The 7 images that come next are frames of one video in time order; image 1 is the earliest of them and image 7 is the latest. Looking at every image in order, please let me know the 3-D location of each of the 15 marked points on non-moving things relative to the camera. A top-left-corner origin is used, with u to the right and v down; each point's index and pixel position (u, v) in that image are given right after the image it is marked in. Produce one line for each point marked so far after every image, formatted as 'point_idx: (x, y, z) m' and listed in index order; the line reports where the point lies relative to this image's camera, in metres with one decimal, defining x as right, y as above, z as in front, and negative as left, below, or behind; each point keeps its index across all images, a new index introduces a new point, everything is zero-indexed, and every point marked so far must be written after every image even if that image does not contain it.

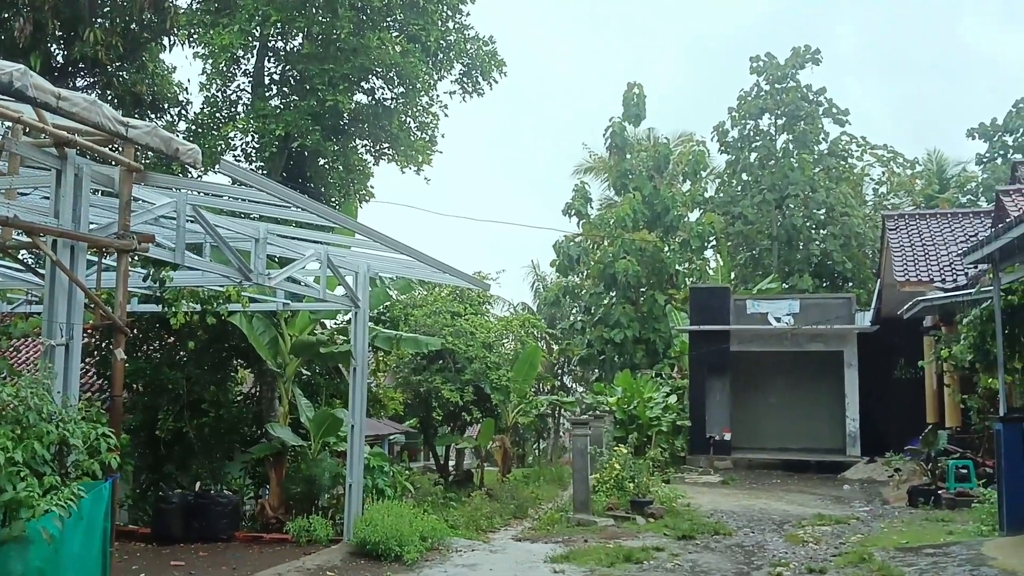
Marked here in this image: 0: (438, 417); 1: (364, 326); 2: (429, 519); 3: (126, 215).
0: (-1.1, -1.9, +13.5) m
1: (-1.5, -0.4, +9.2) m
2: (-0.8, -2.2, +9.1) m
3: (-2.3, +0.4, +5.7) m
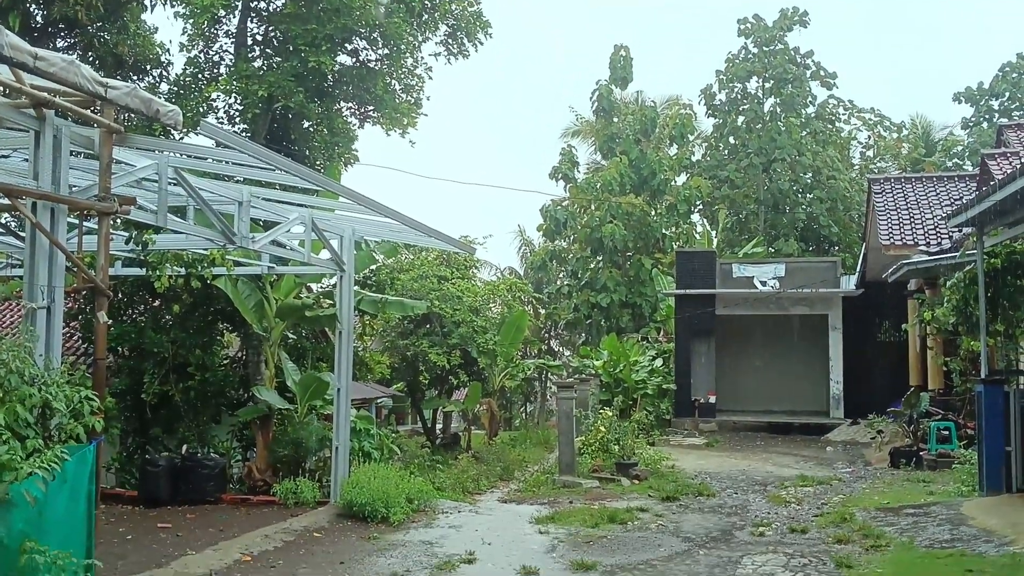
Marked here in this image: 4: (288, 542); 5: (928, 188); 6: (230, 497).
0: (-1.2, -1.4, +13.6) m
1: (-1.6, 0.0, +9.2) m
2: (-0.9, -1.9, +9.2) m
3: (-2.4, +0.7, +5.6) m
4: (-1.7, -2.0, +7.2) m
5: (+7.1, +1.7, +16.0) m
6: (-2.8, -2.1, +9.4) m
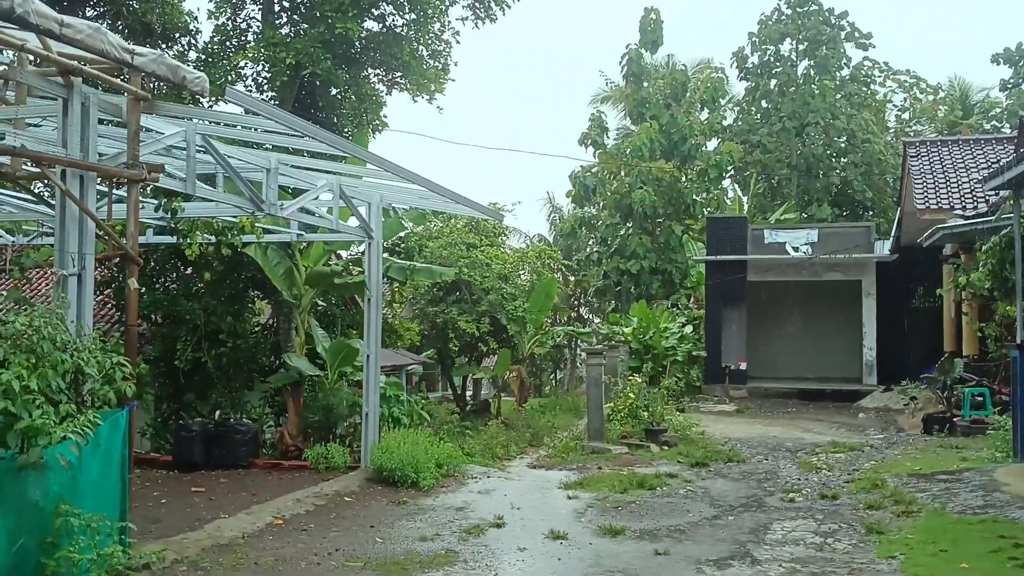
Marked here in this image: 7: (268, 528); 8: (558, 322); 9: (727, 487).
0: (-0.8, -0.9, +13.6) m
1: (-1.3, +0.3, +9.2) m
2: (-0.7, -1.6, +9.2) m
3: (-2.3, +0.9, +5.6) m
4: (-1.5, -1.7, +7.3) m
5: (+7.6, +2.3, +15.7) m
6: (-2.5, -1.8, +9.5) m
7: (-1.7, -1.7, +6.6) m
8: (+0.9, -0.7, +19.7) m
9: (+1.9, -1.8, +8.3) m
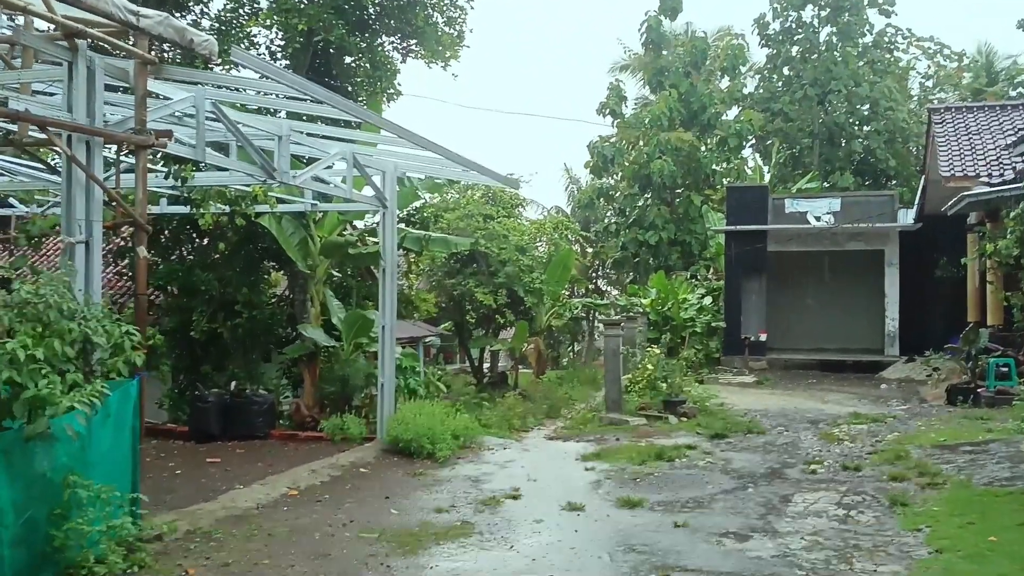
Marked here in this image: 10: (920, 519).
0: (-0.6, -0.5, +13.5) m
1: (-1.2, +0.6, +9.1) m
2: (-0.5, -1.3, +9.1) m
3: (-2.2, +1.0, +5.5) m
4: (-1.4, -1.5, +7.3) m
5: (+7.8, +2.8, +15.3) m
6: (-2.4, -1.5, +9.5) m
7: (-1.6, -1.5, +6.5) m
8: (+1.3, -0.1, +19.6) m
9: (+2.0, -1.5, +8.2) m
10: (+2.5, -1.4, +5.8) m
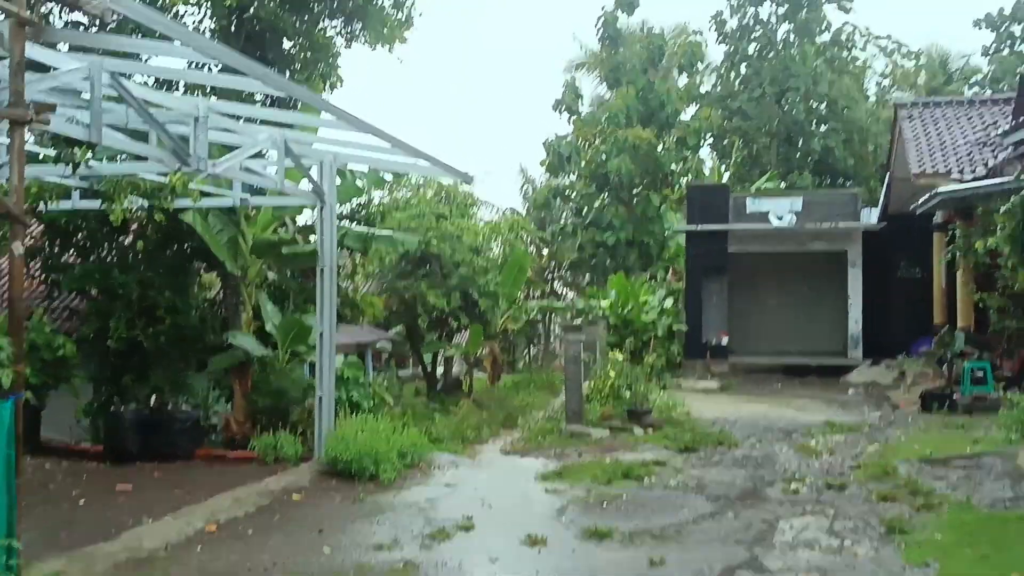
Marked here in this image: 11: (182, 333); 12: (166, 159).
0: (-1.2, -0.5, +12.7) m
1: (-1.6, +0.6, +8.3) m
2: (-0.9, -1.3, +8.3) m
3: (-2.4, +1.0, +4.6) m
4: (-1.7, -1.5, +6.4) m
5: (+7.1, +2.8, +14.9) m
6: (-2.8, -1.5, +8.6) m
7: (-1.9, -1.5, +5.7) m
8: (+0.4, -0.2, +18.8) m
9: (+1.7, -1.5, +7.5) m
10: (+2.2, -1.4, +5.1) m
11: (-3.2, -0.4, +9.1) m
12: (-2.3, +0.9, +6.2) m
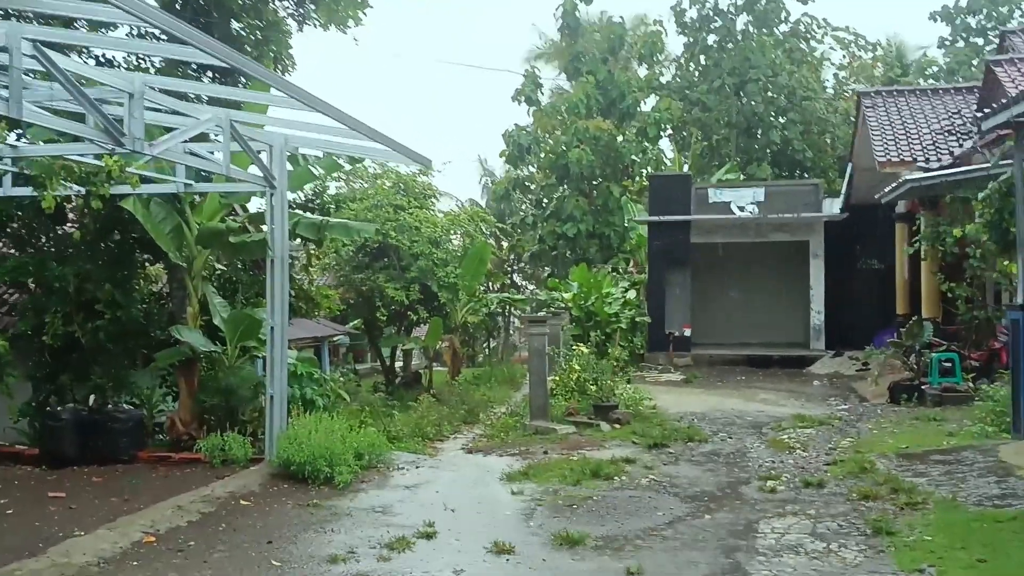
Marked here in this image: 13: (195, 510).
0: (-1.7, -0.4, +12.2) m
1: (-1.9, +0.6, +7.8) m
2: (-1.2, -1.2, +7.9) m
3: (-2.6, +1.1, +4.1) m
4: (-1.9, -1.4, +5.9) m
5: (+6.5, +2.9, +14.8) m
6: (-3.1, -1.4, +8.0) m
7: (-2.1, -1.4, +5.2) m
8: (-0.4, 0.0, +18.4) m
9: (+1.4, -1.4, +7.1) m
10: (+2.1, -1.4, +4.8) m
11: (-3.6, -0.4, +8.6) m
12: (-2.5, +0.9, +5.7) m
13: (-2.0, -1.4, +6.0) m
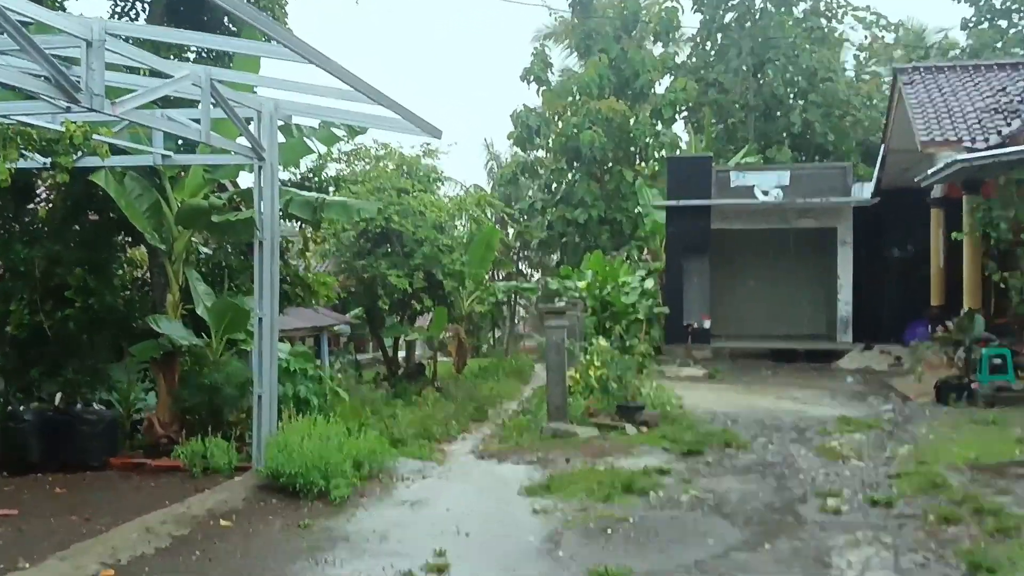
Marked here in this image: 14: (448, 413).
0: (-1.6, -0.2, +11.4) m
1: (-1.8, +0.7, +6.9) m
2: (-1.1, -1.1, +7.0) m
3: (-2.4, +1.1, +3.2) m
4: (-1.8, -1.4, +5.1) m
5: (+6.7, +3.1, +13.8) m
6: (-3.0, -1.3, +7.2) m
7: (-2.0, -1.4, +4.3) m
8: (-0.2, +0.2, +17.5) m
9: (+1.5, -1.3, +6.3) m
10: (+2.2, -1.3, +3.9) m
11: (-3.4, -0.2, +7.7) m
12: (-2.4, +1.0, +4.8) m
13: (-1.9, -1.3, +5.2) m
14: (-0.7, -1.3, +9.7) m
